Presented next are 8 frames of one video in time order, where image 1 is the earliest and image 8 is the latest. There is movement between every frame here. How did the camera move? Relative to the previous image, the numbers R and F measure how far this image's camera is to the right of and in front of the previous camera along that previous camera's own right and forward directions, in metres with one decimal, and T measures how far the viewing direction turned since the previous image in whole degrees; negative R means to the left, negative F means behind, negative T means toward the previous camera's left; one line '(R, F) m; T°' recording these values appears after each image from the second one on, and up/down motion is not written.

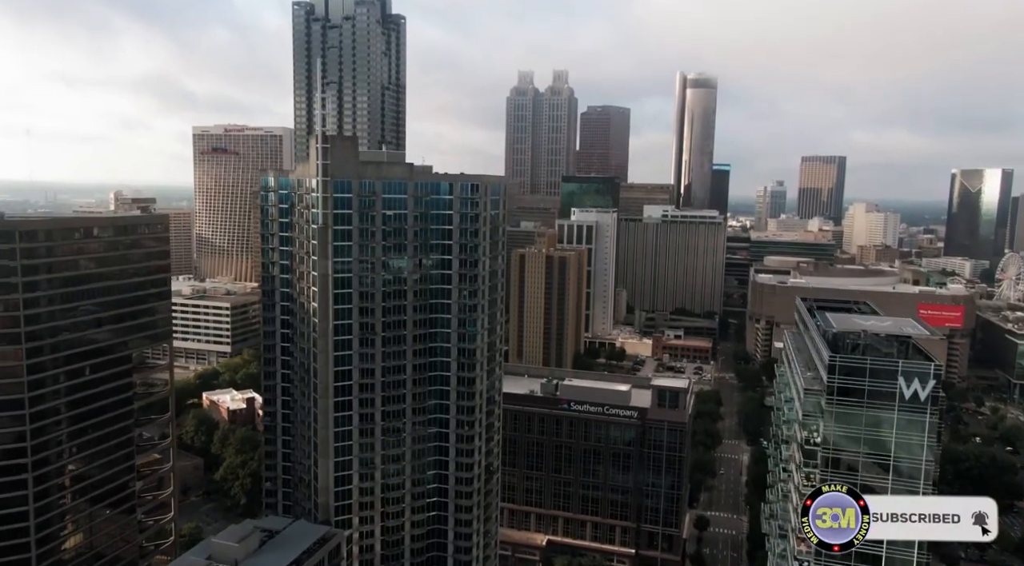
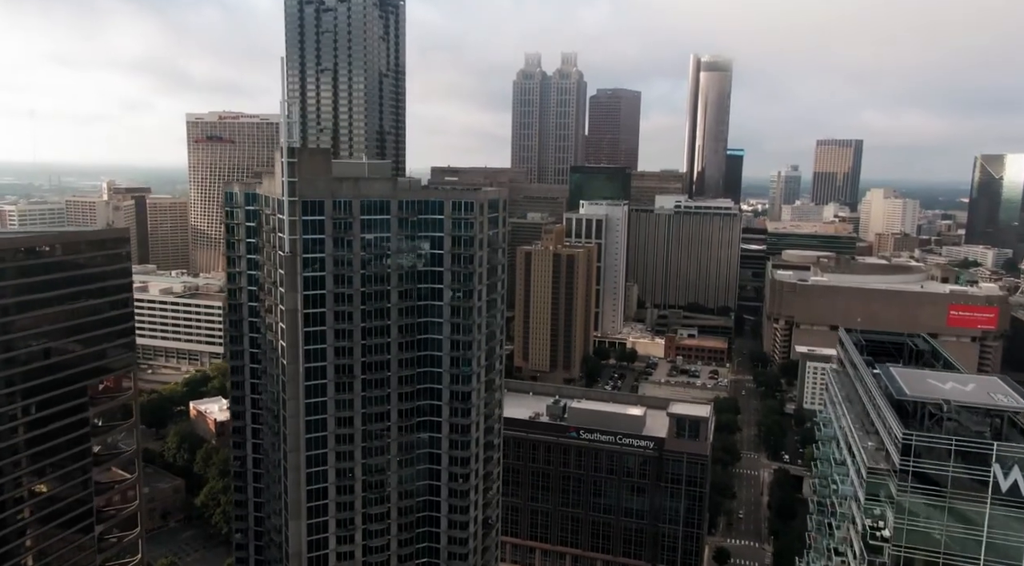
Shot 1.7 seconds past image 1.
(+0.5, +8.5) m; -1°
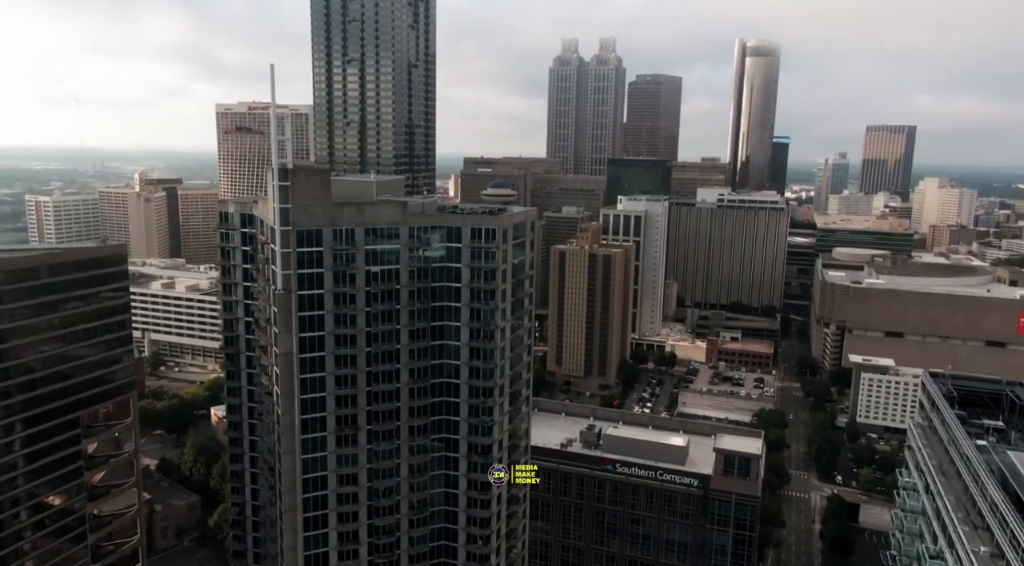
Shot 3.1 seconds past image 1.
(+0.5, +7.1) m; -3°
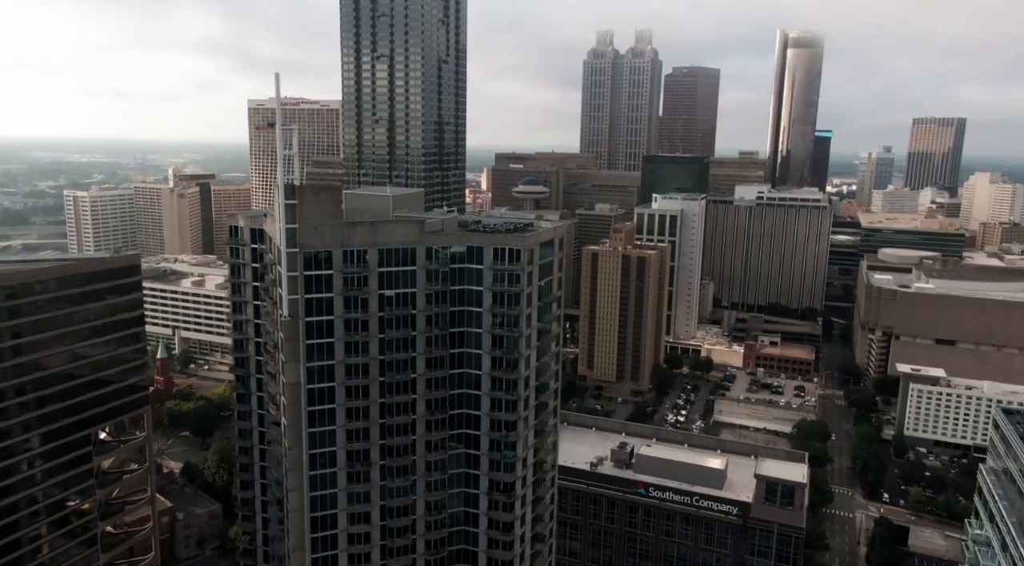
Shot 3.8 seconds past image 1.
(+0.4, +3.8) m; -2°
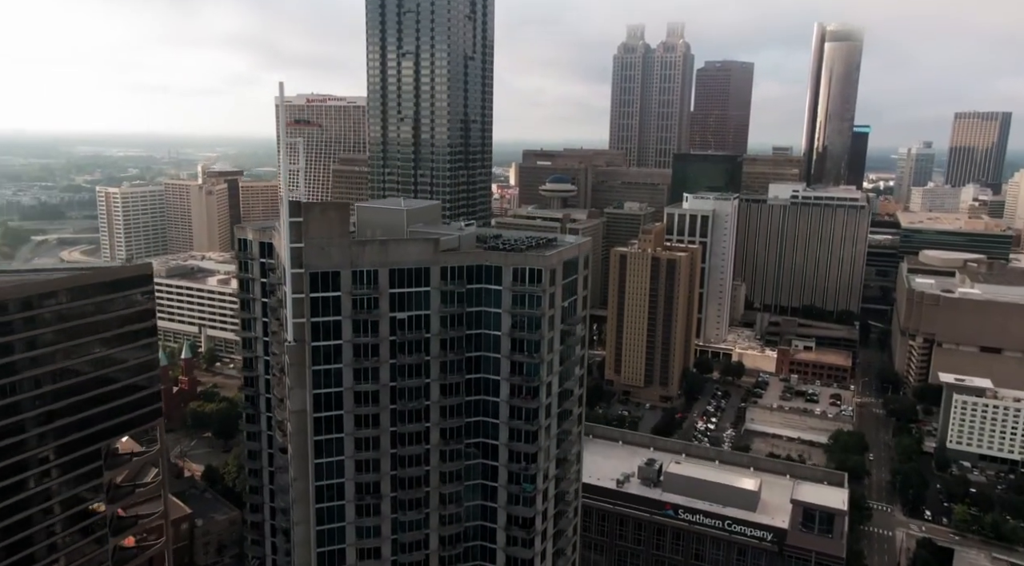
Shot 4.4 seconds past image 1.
(+0.4, +2.9) m; -2°
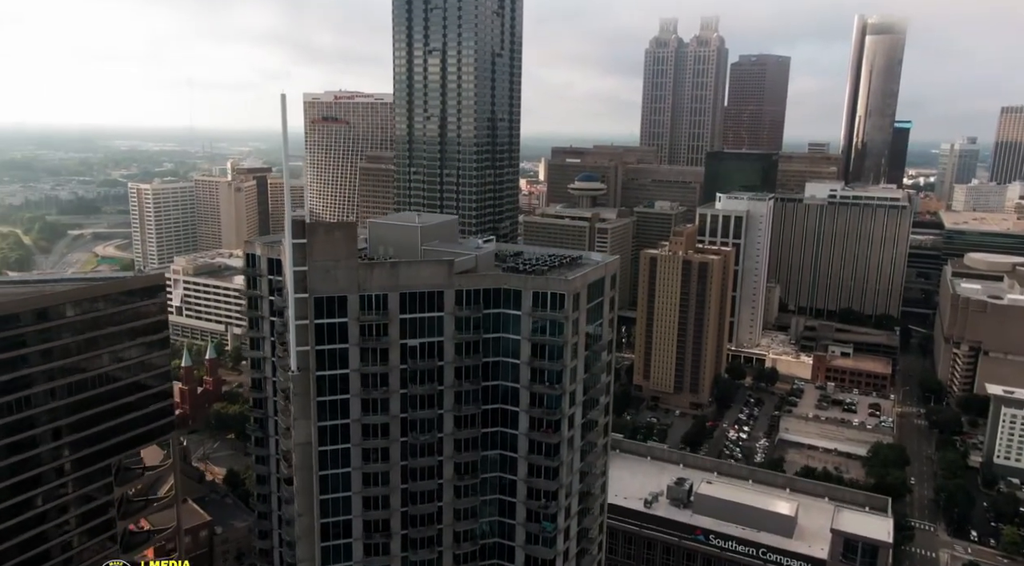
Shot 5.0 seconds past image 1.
(+0.5, +2.9) m; -2°
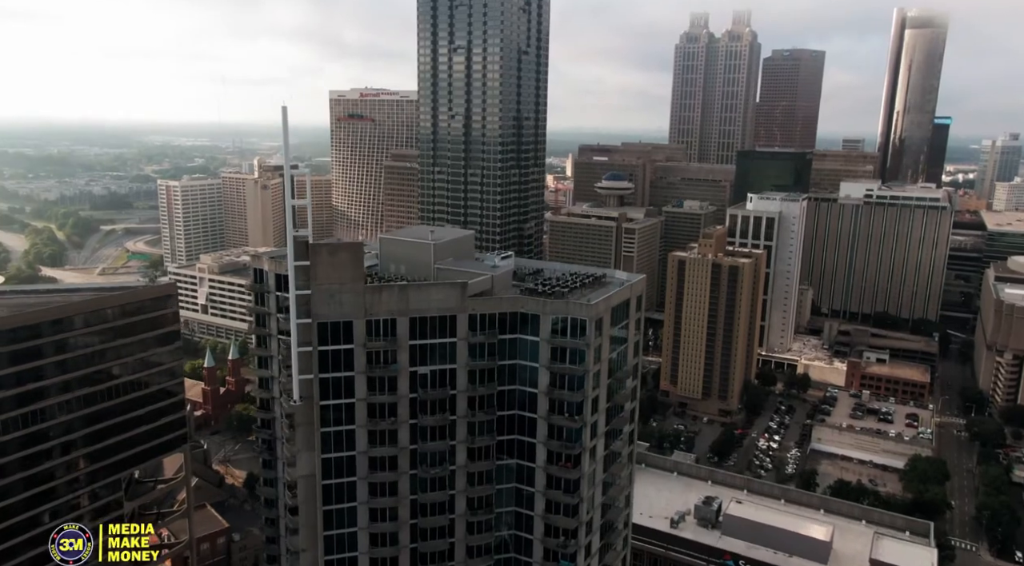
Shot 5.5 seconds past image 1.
(+0.4, +2.5) m; -2°
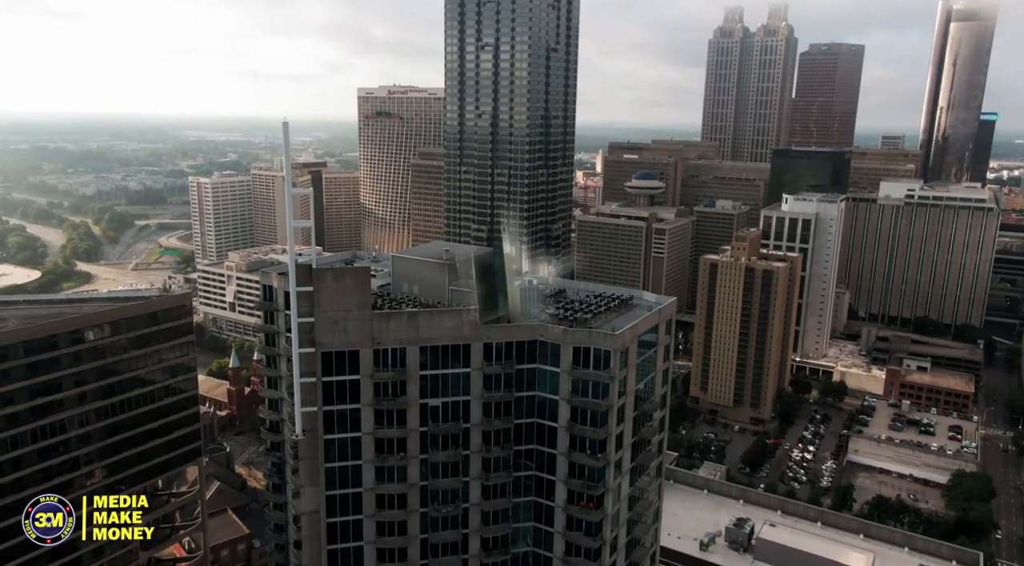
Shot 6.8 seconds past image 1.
(+0.5, +2.5) m; -2°
